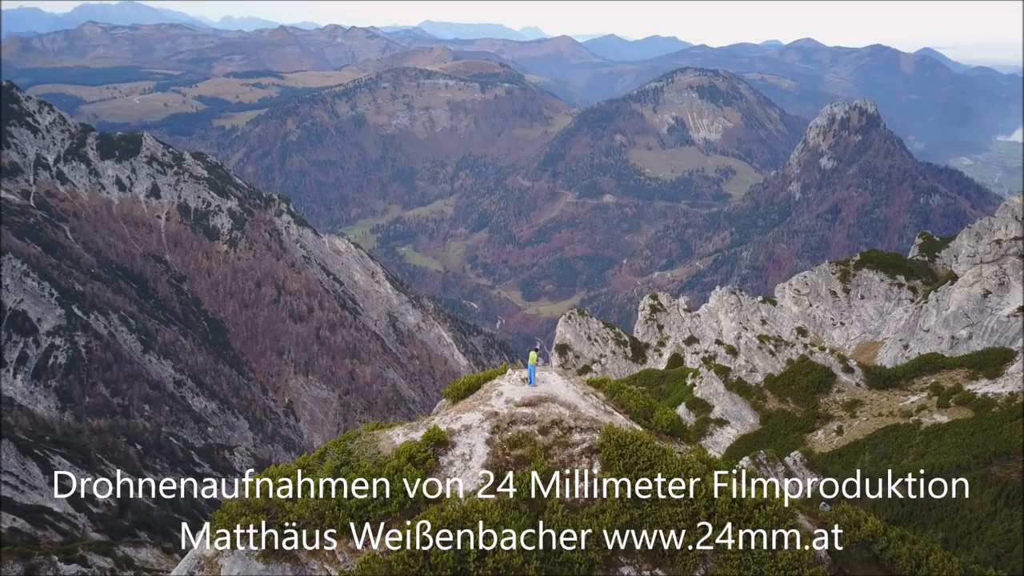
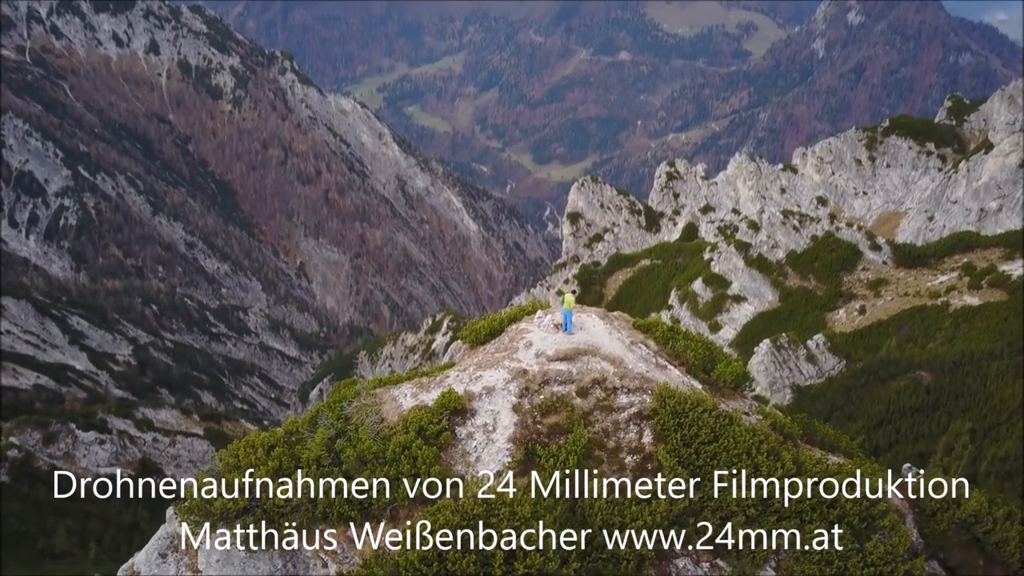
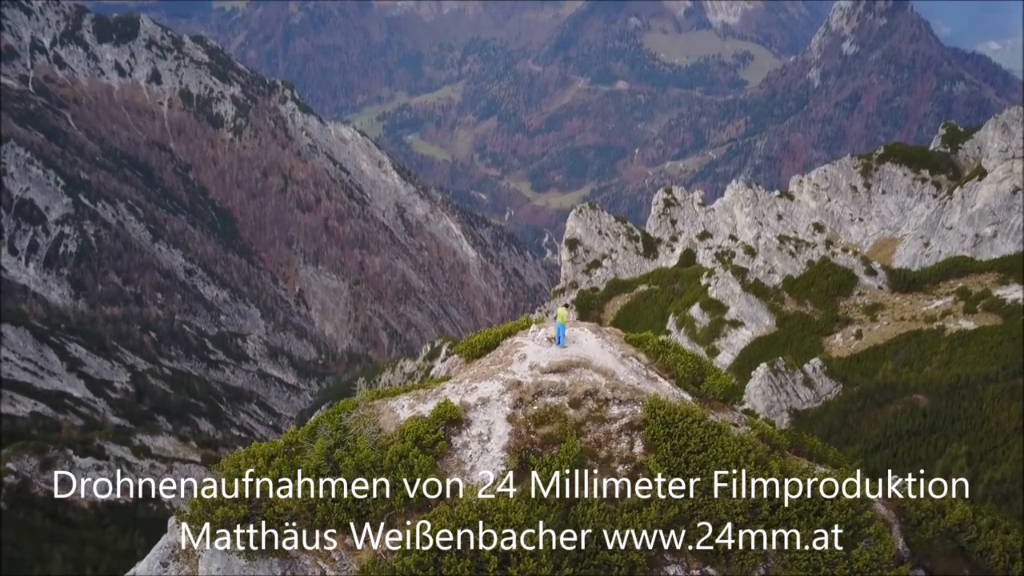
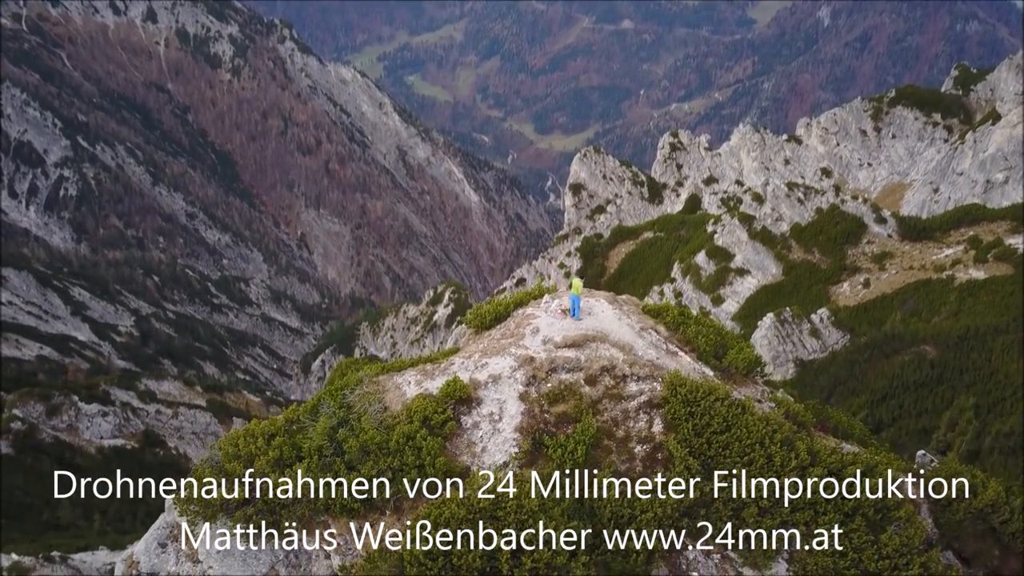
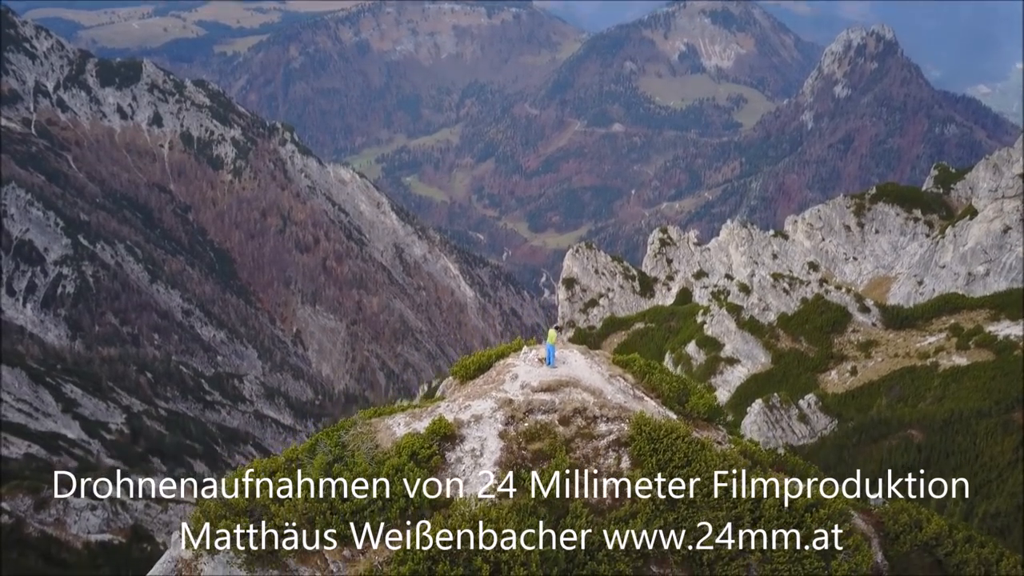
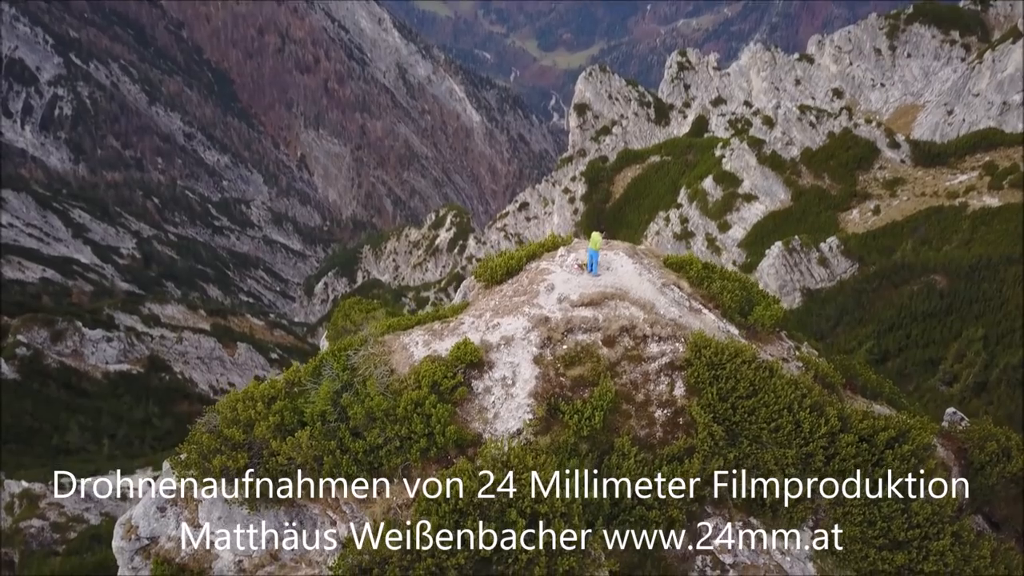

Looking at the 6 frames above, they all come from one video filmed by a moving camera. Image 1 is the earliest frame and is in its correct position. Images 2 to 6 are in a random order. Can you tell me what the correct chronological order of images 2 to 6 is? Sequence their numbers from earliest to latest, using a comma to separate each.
5, 3, 2, 4, 6
